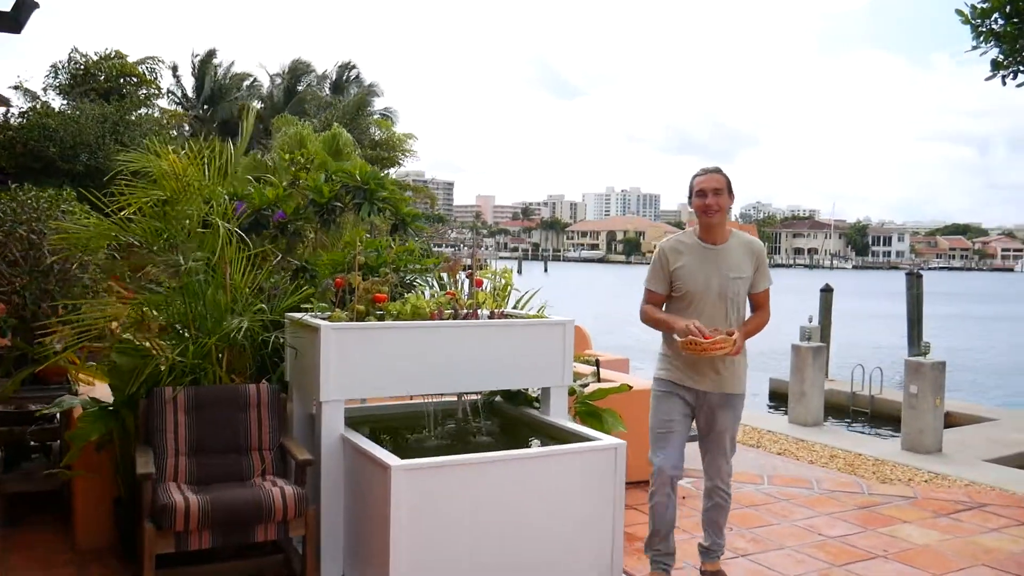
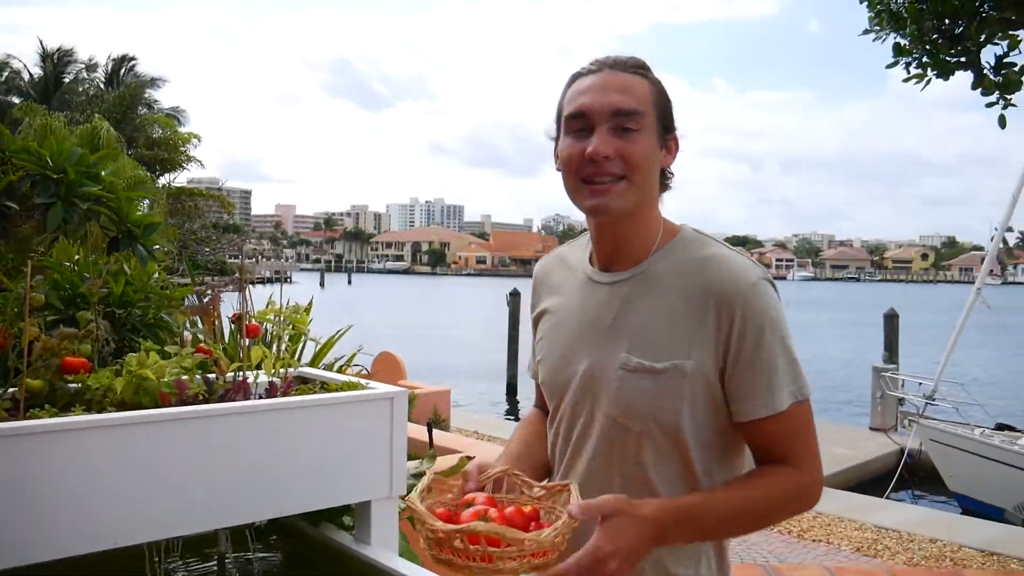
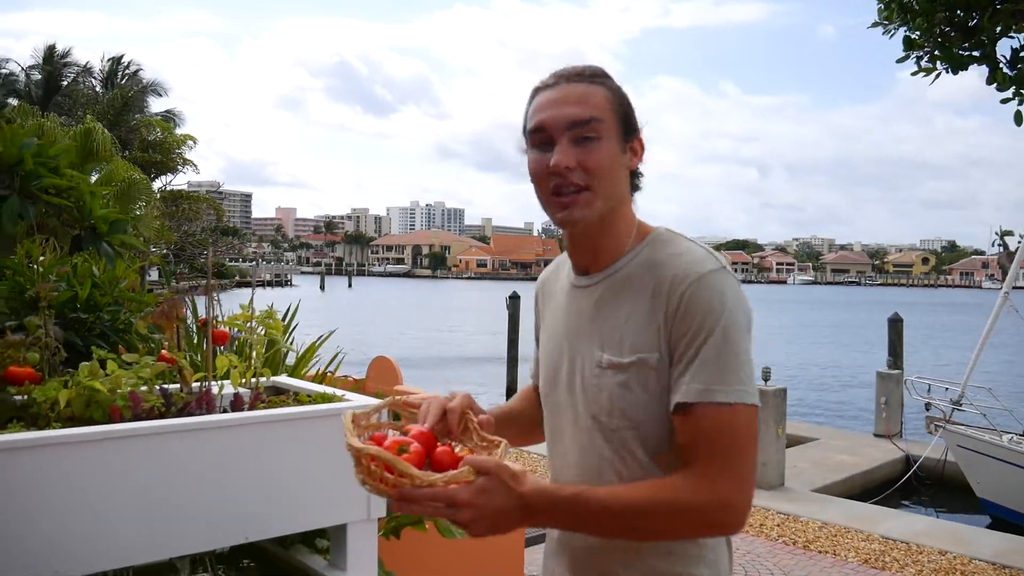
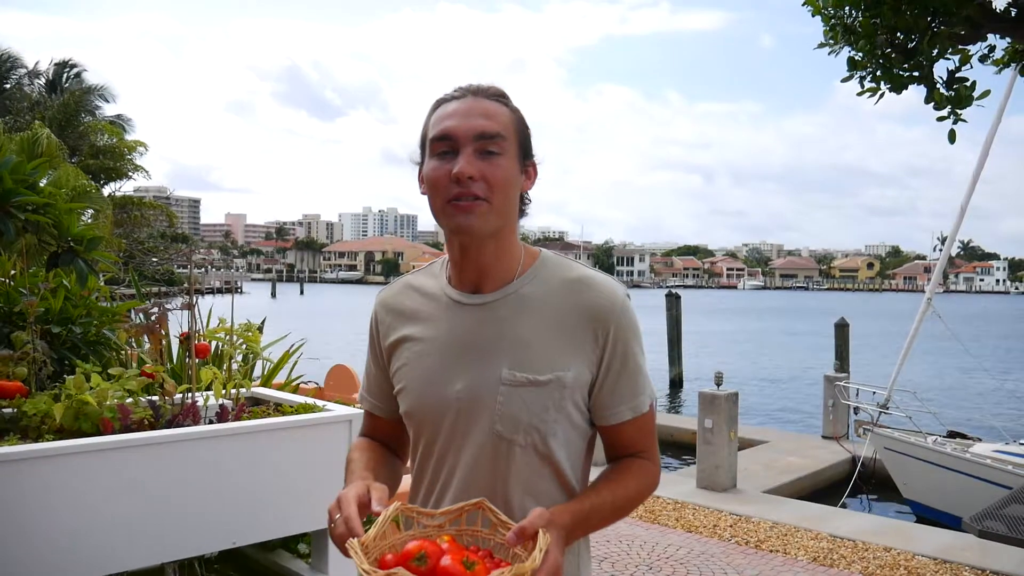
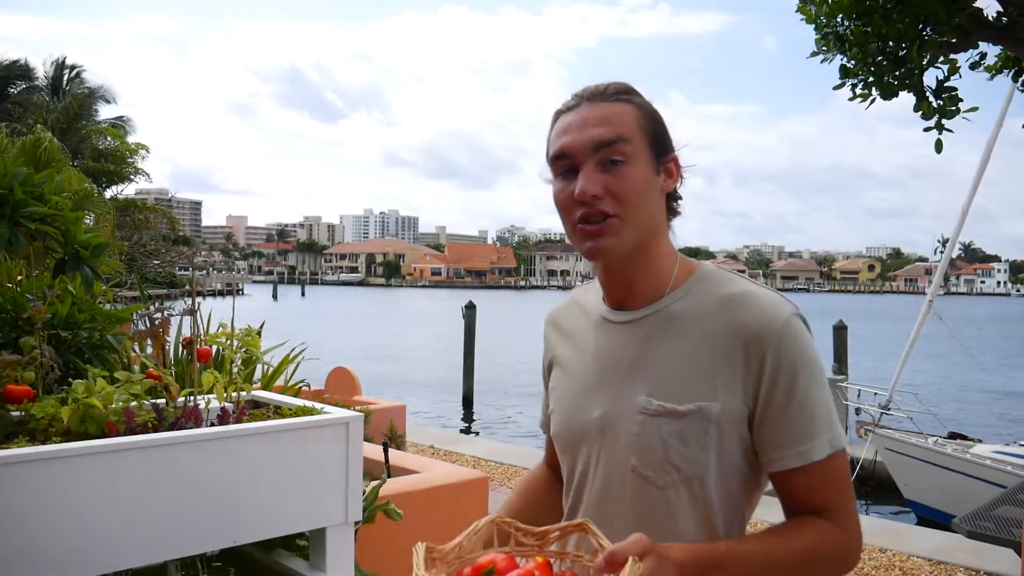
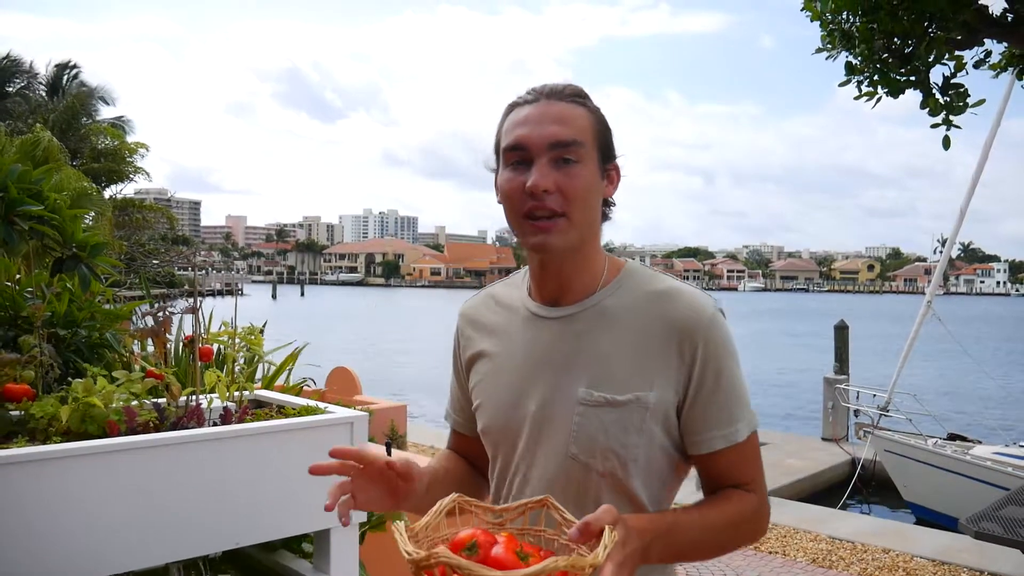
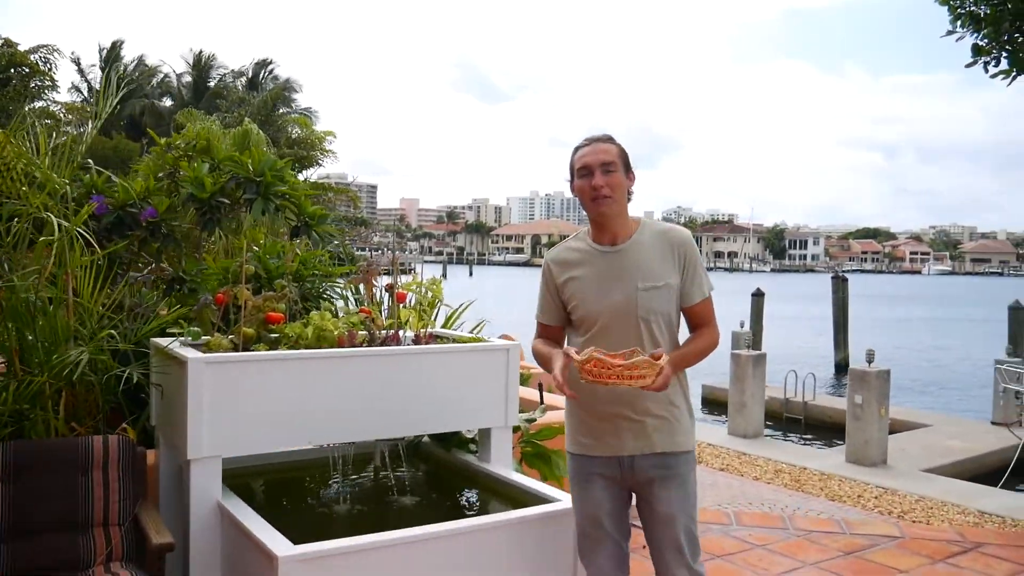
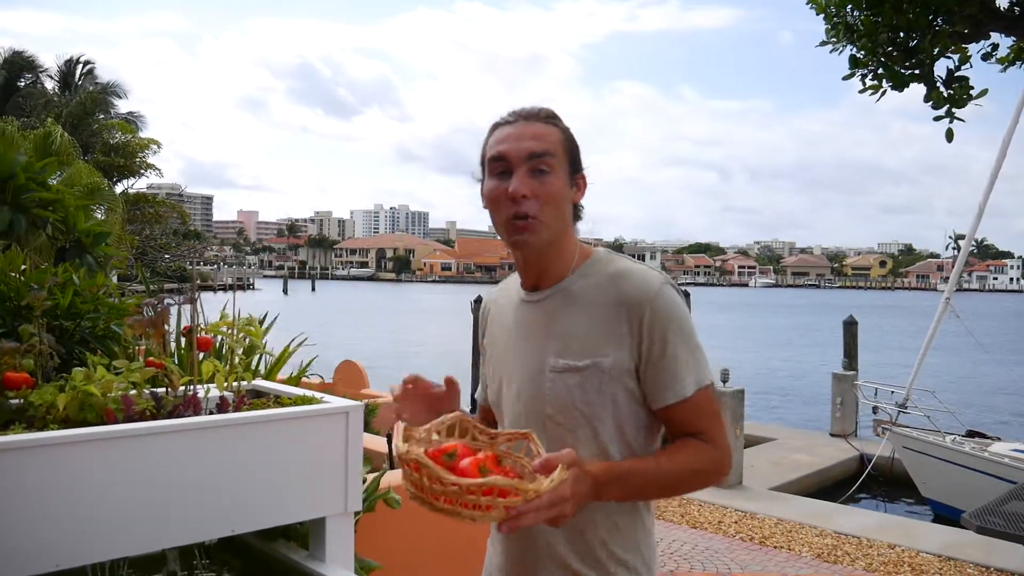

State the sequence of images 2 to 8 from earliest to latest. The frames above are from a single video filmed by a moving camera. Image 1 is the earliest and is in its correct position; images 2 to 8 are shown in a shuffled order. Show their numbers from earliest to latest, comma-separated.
7, 2, 4, 6, 5, 8, 3
